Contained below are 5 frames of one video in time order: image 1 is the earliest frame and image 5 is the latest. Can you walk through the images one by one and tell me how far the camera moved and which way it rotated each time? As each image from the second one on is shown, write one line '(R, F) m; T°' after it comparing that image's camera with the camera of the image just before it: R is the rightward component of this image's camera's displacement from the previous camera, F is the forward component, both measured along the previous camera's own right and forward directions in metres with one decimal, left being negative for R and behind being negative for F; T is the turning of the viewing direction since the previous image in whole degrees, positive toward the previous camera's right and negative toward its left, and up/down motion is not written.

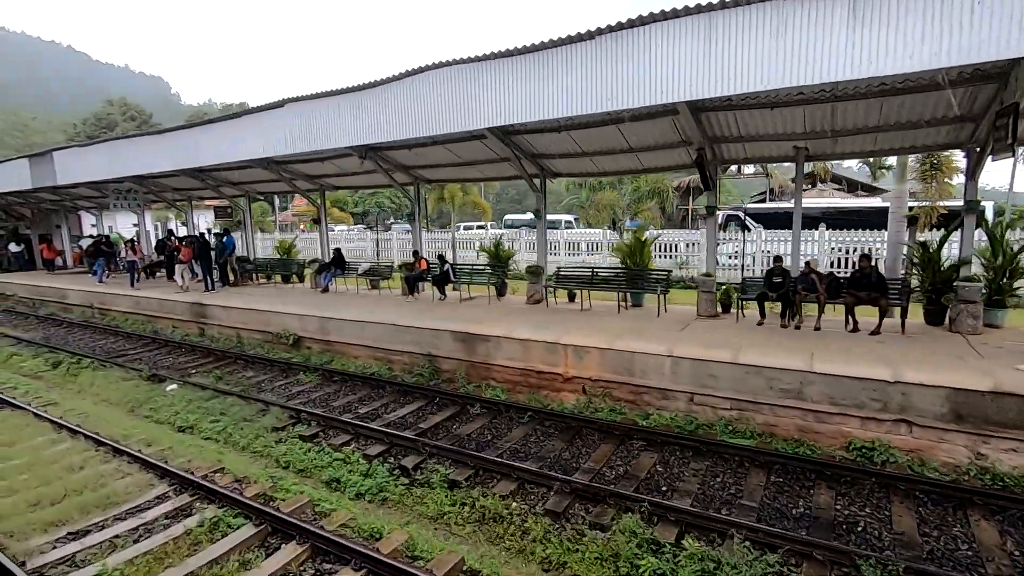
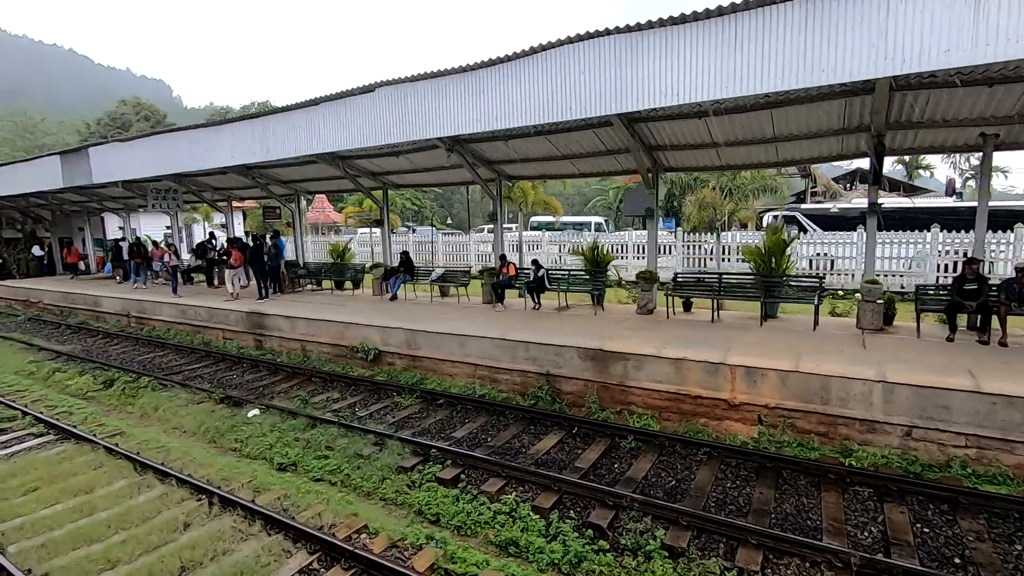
(-2.0, +1.2) m; 0°
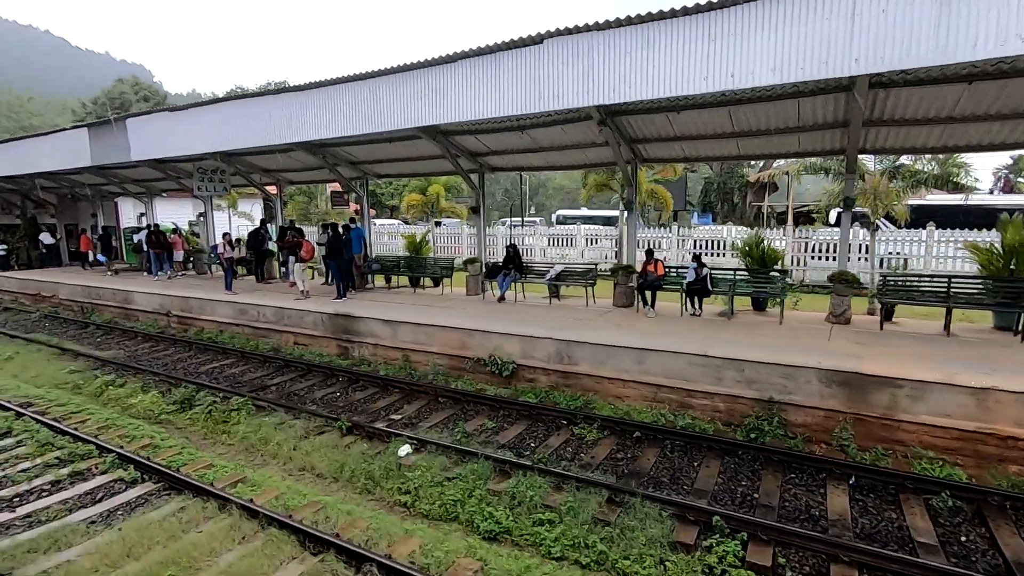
(-2.8, +1.8) m; +2°
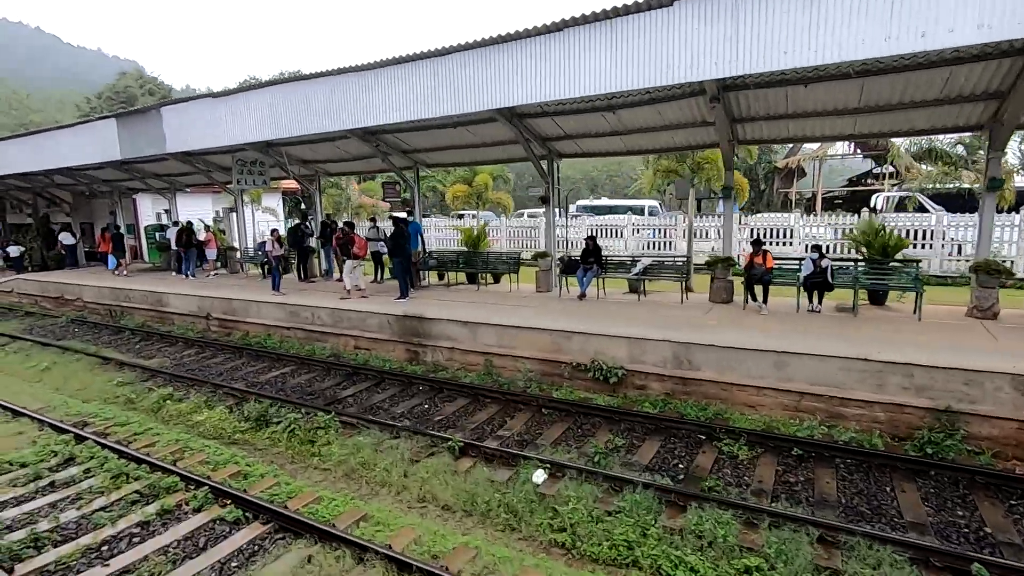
(-1.5, +0.8) m; 0°
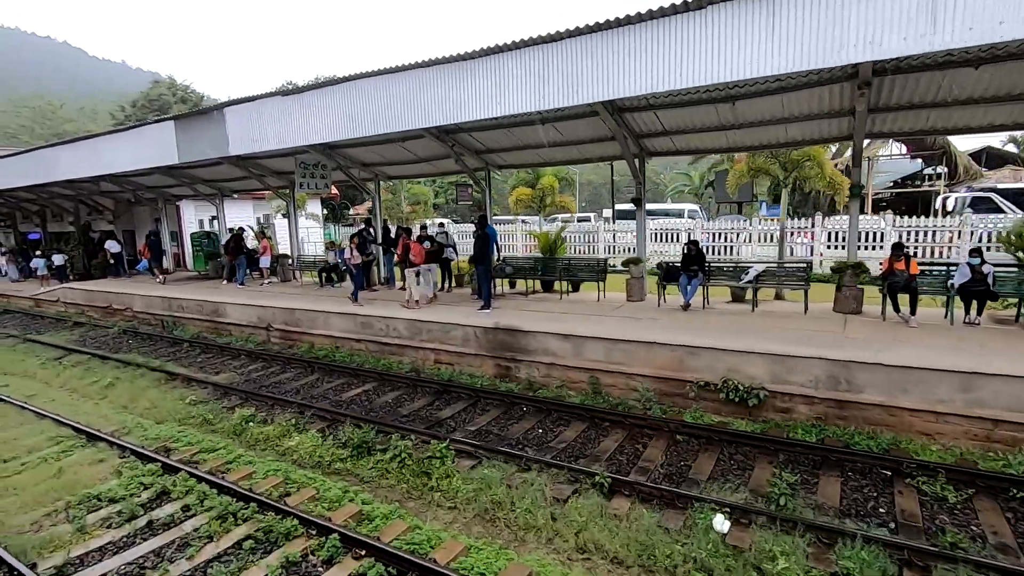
(-1.4, +0.8) m; -2°
